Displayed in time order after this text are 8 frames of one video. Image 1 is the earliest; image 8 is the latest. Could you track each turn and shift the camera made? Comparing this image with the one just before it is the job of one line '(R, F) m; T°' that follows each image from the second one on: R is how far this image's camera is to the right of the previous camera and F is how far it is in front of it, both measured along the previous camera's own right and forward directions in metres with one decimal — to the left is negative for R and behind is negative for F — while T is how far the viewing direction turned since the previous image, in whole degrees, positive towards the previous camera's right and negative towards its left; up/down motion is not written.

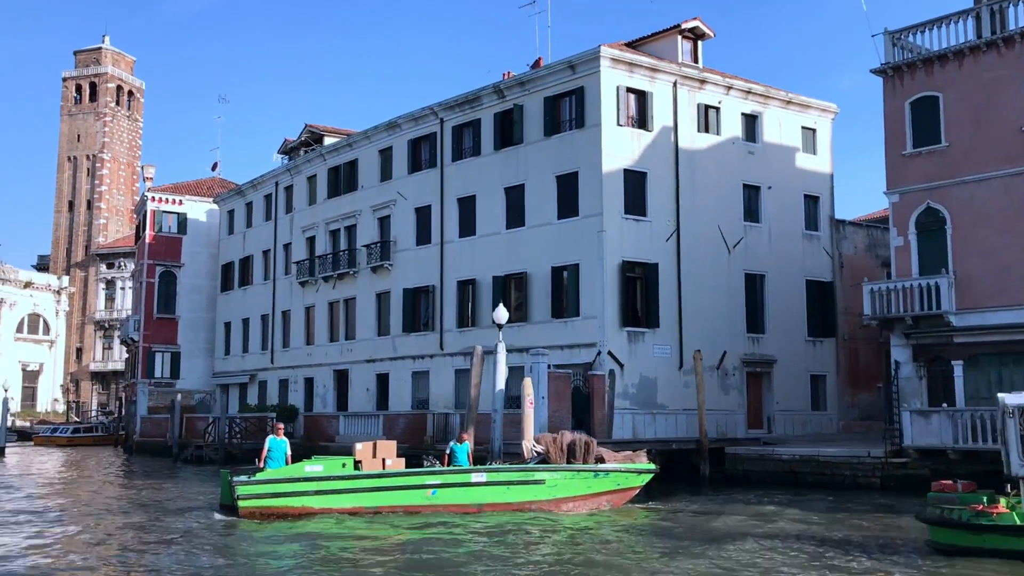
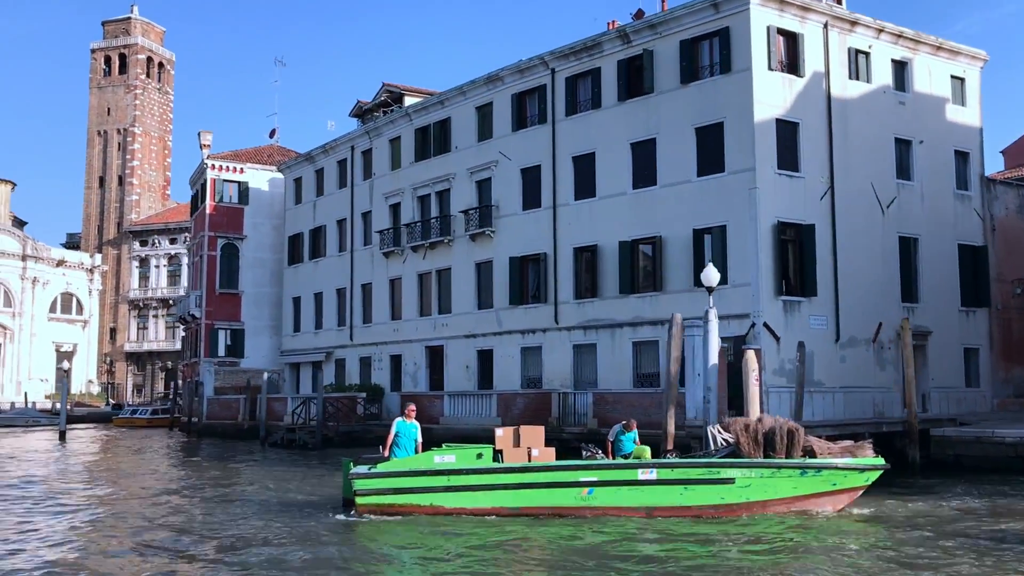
(-3.6, +2.8) m; 0°
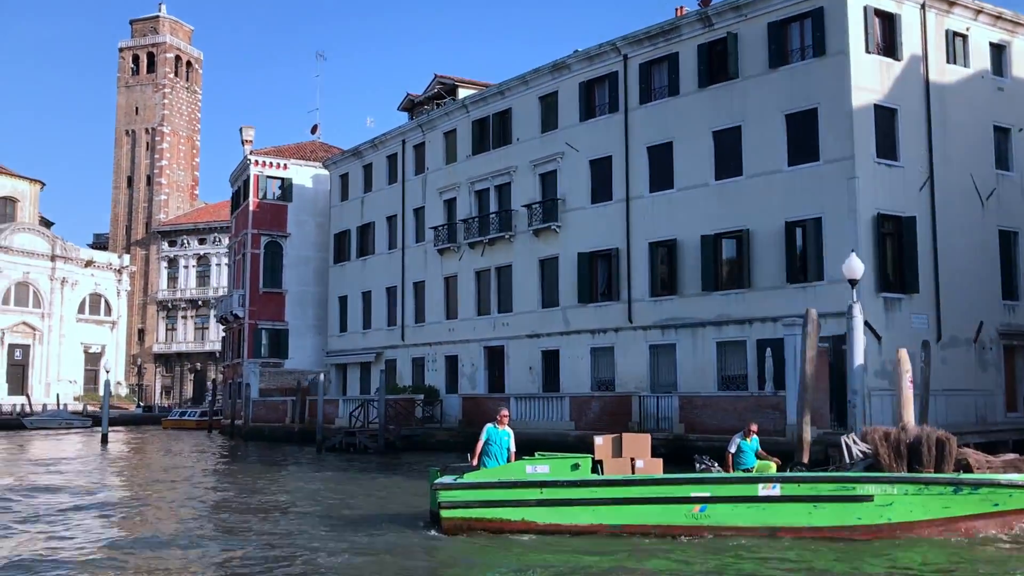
(-1.7, +1.4) m; -1°
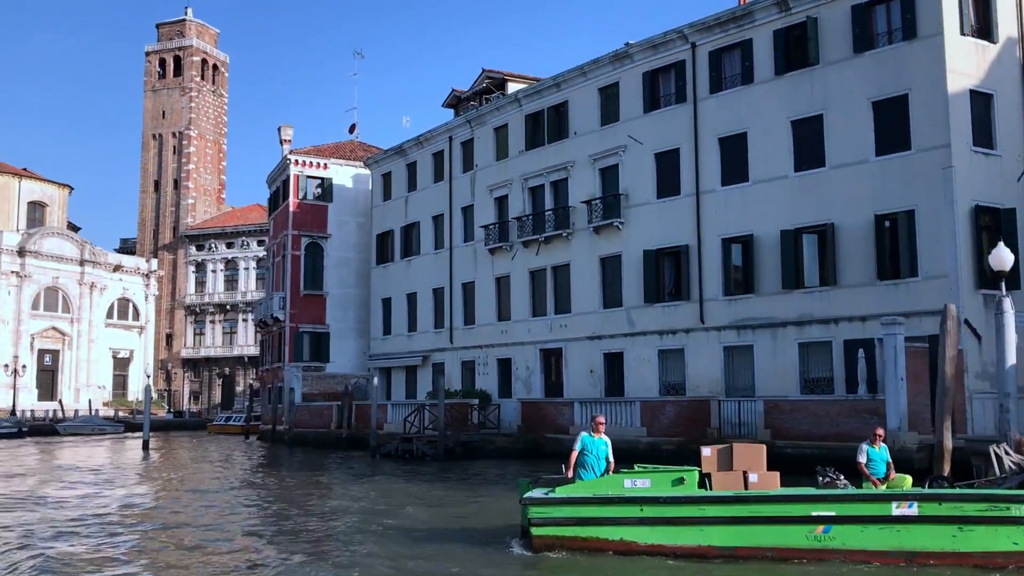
(-1.4, +1.2) m; -1°
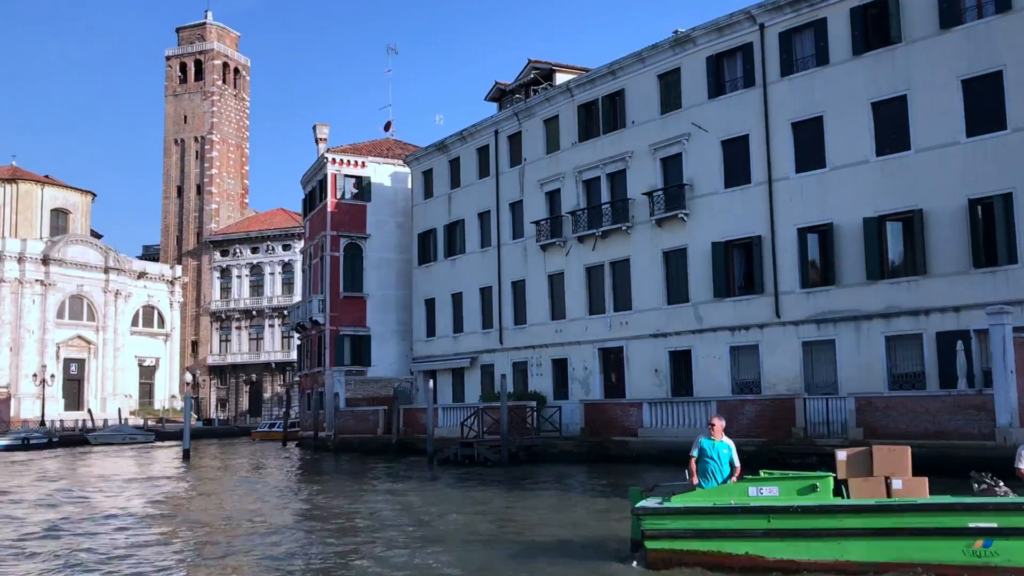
(-1.4, +1.1) m; -1°
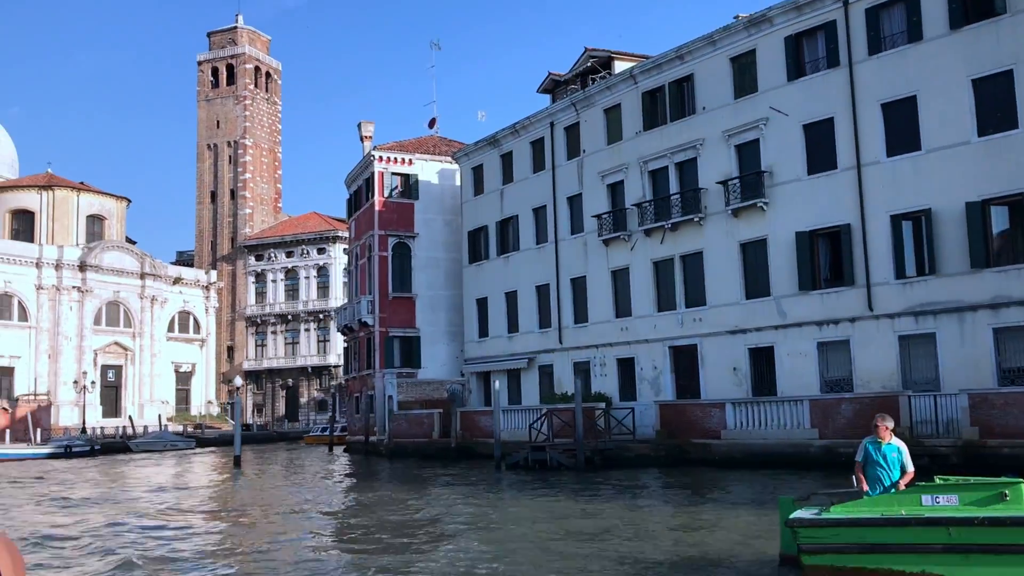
(-1.3, +1.3) m; -1°
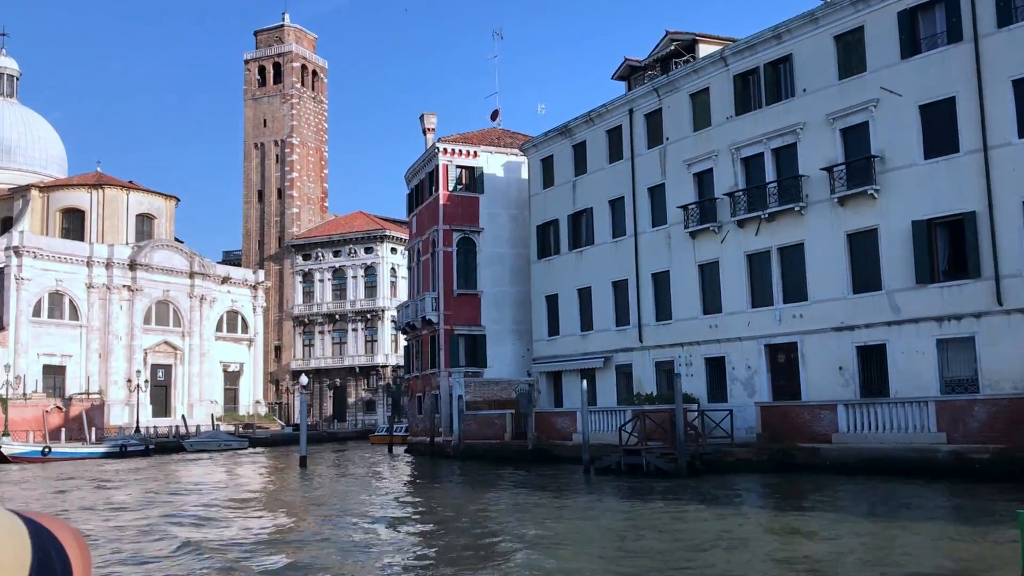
(-1.5, +1.5) m; -2°
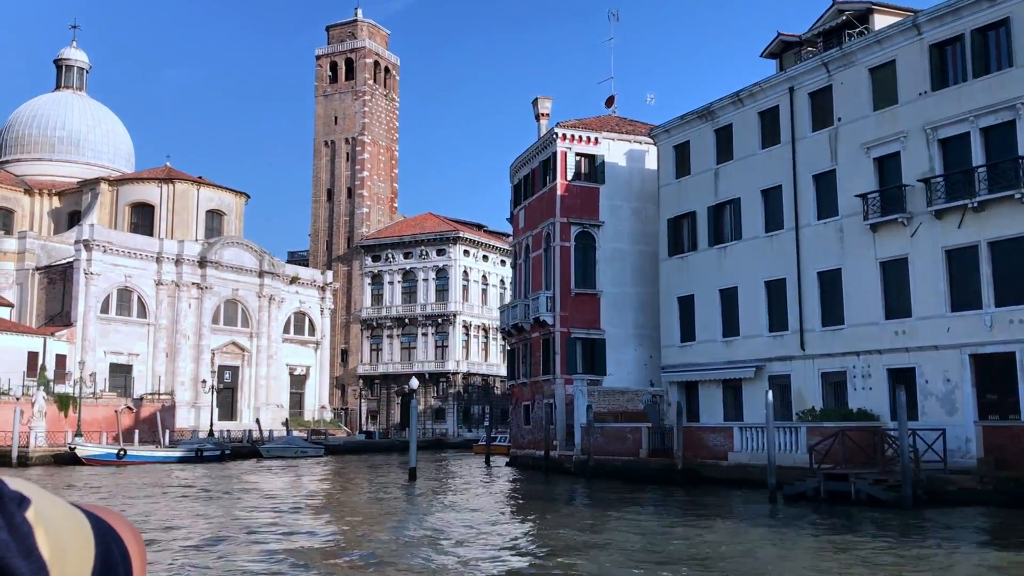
(-3.1, +3.3) m; -2°
